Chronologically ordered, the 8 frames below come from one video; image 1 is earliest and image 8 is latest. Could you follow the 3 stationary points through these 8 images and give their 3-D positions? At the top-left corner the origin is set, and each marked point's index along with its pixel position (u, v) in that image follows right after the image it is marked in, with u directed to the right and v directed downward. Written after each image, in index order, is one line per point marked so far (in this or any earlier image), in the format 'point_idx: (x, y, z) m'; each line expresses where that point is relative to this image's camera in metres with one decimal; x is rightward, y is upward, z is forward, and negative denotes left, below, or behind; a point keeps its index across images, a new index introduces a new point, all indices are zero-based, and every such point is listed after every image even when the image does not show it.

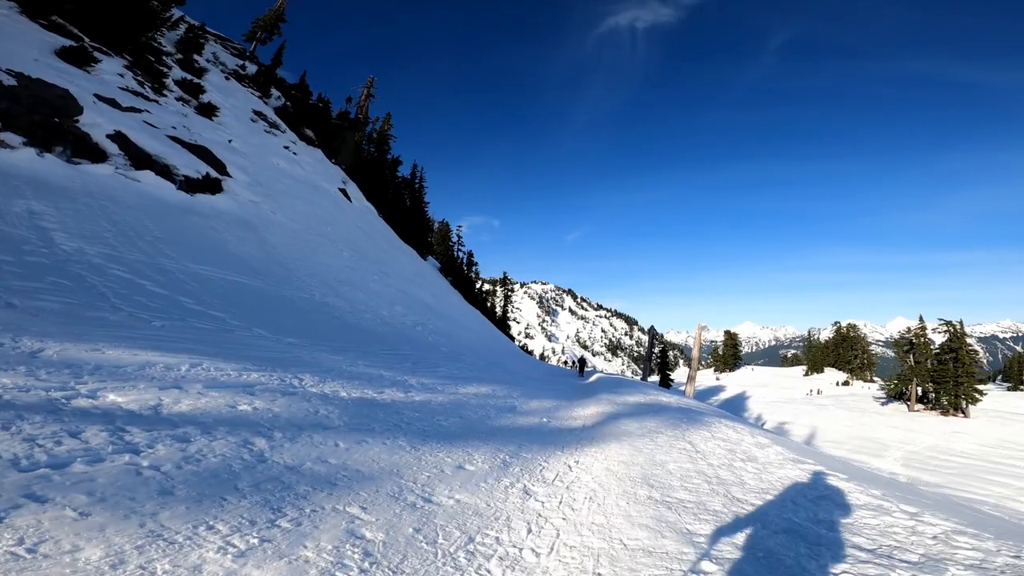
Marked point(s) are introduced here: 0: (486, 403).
0: (-0.6, -3.6, +13.0) m
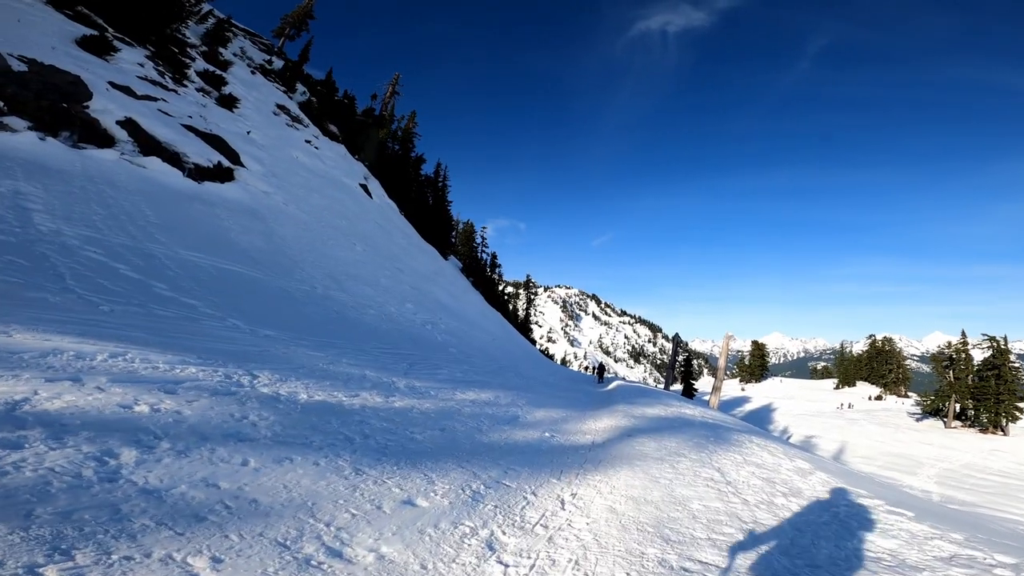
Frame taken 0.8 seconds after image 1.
0: (-0.7, -3.4, +11.4) m
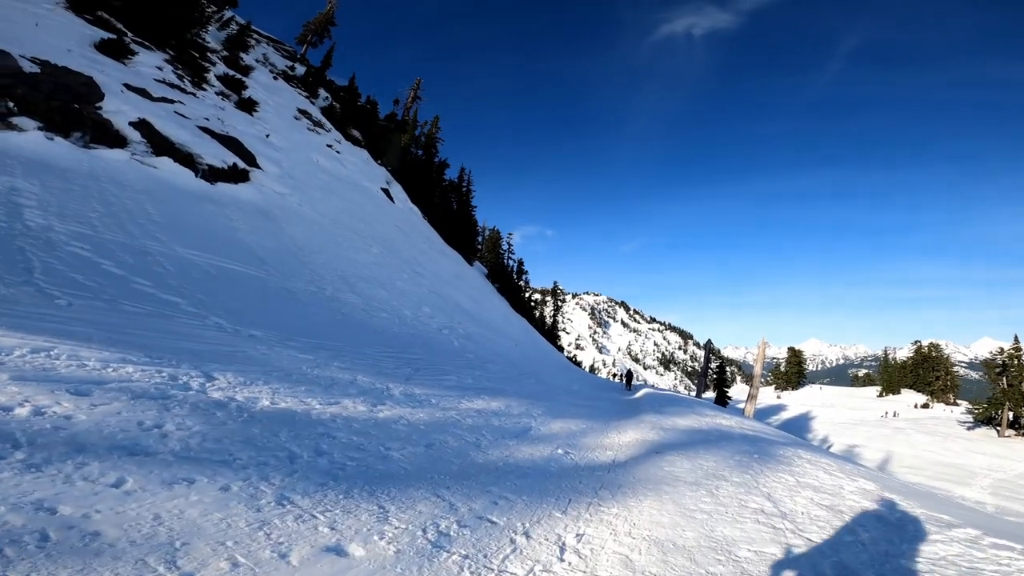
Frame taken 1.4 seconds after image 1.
0: (-0.5, -3.2, +10.0) m
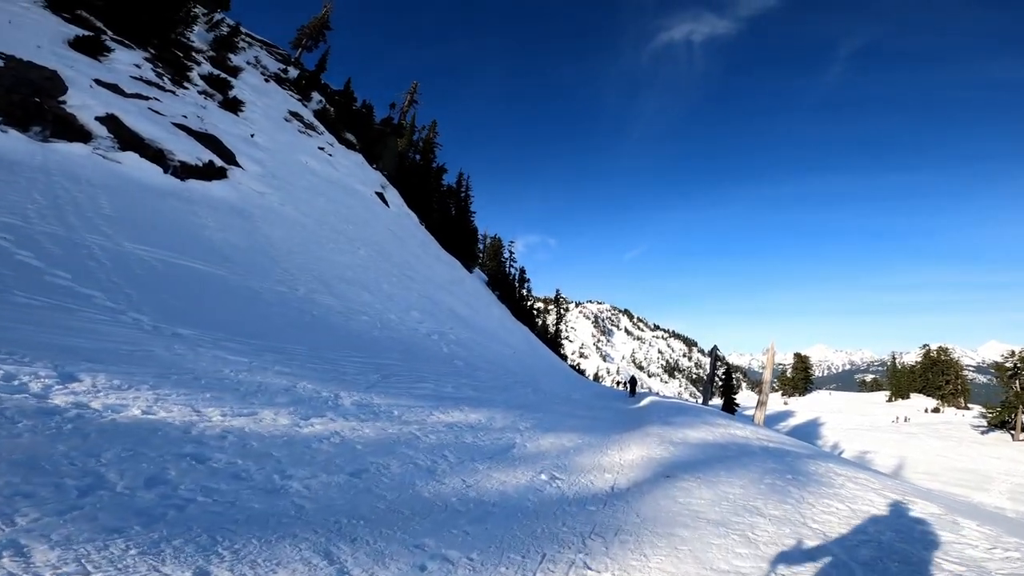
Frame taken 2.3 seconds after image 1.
0: (-1.0, -2.9, +8.1) m
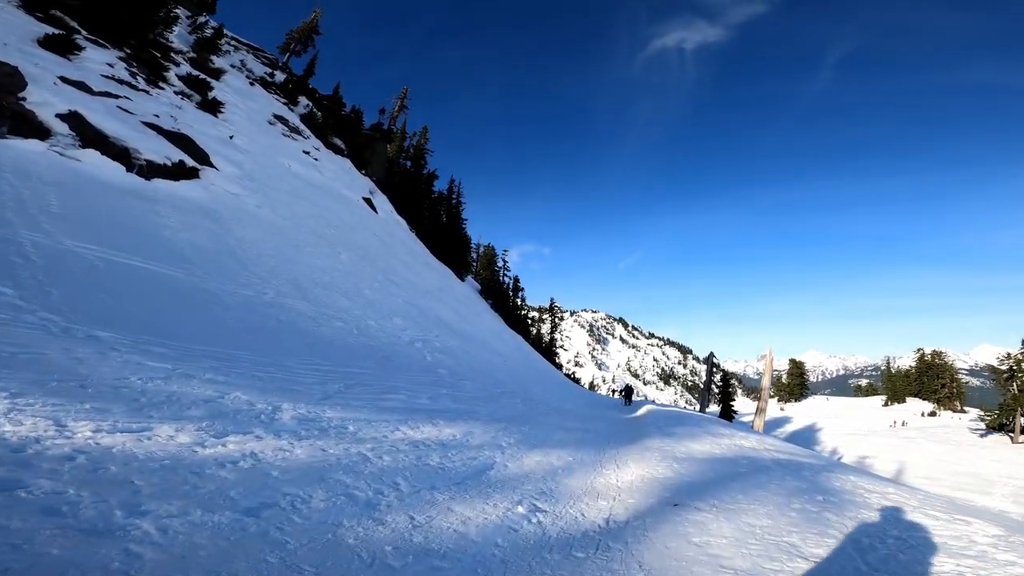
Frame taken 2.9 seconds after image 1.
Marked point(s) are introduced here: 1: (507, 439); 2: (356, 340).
0: (-1.4, -2.7, +6.7) m
1: (-0.1, -3.4, +9.5) m
2: (-6.2, -2.0, +16.9) m
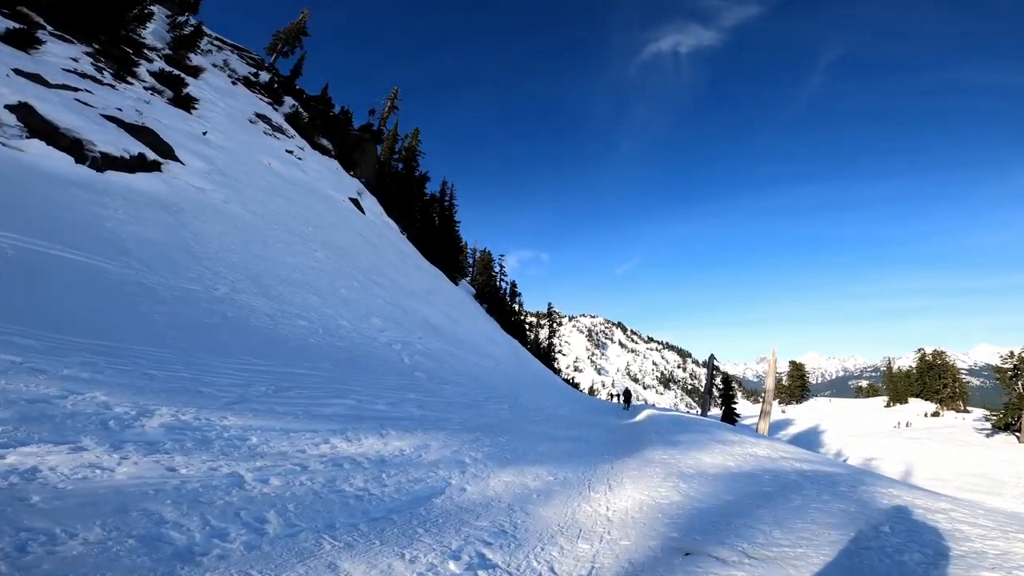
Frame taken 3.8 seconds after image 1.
0: (-2.0, -2.3, +4.9) m
1: (-0.7, -3.0, +7.7) m
2: (-6.8, -1.8, +15.1) m
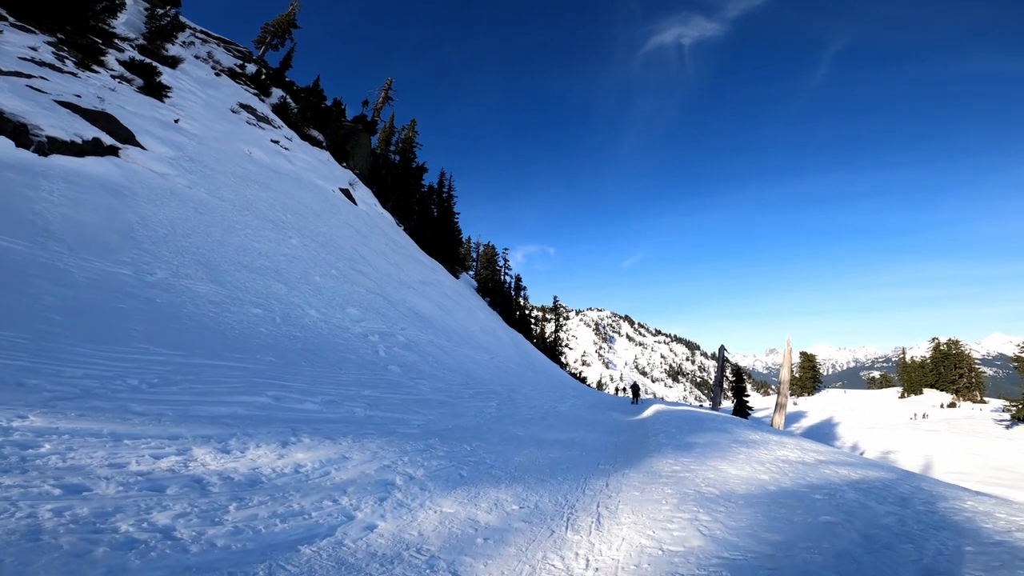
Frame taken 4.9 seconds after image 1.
0: (-2.6, -1.8, +2.8) m
1: (-1.3, -2.4, +5.6) m
2: (-7.3, -1.3, +13.1) m
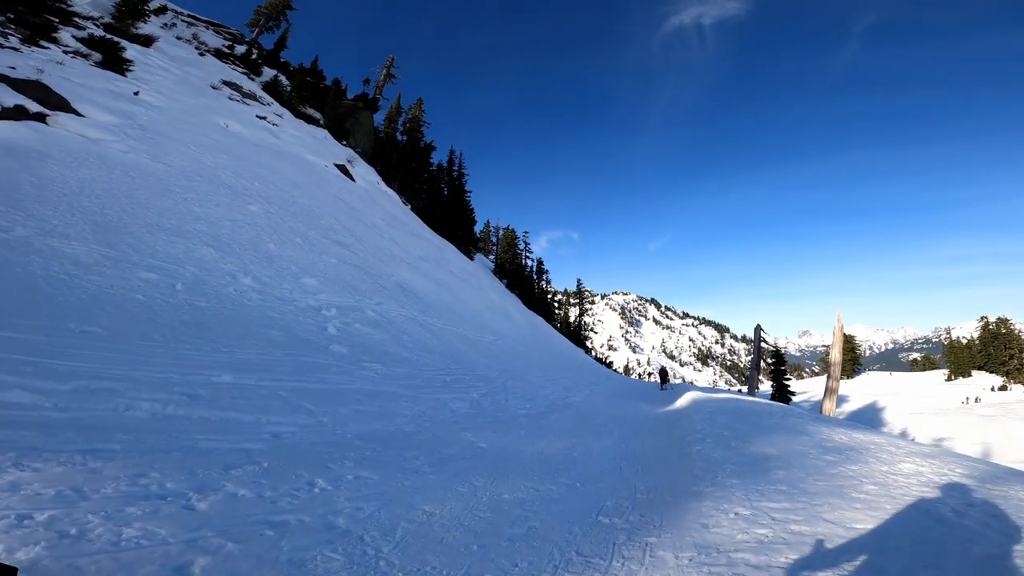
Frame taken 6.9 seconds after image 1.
0: (-3.8, -0.9, -0.8) m
1: (-2.3, -1.4, +1.9) m
2: (-7.9, -0.2, +9.6) m
